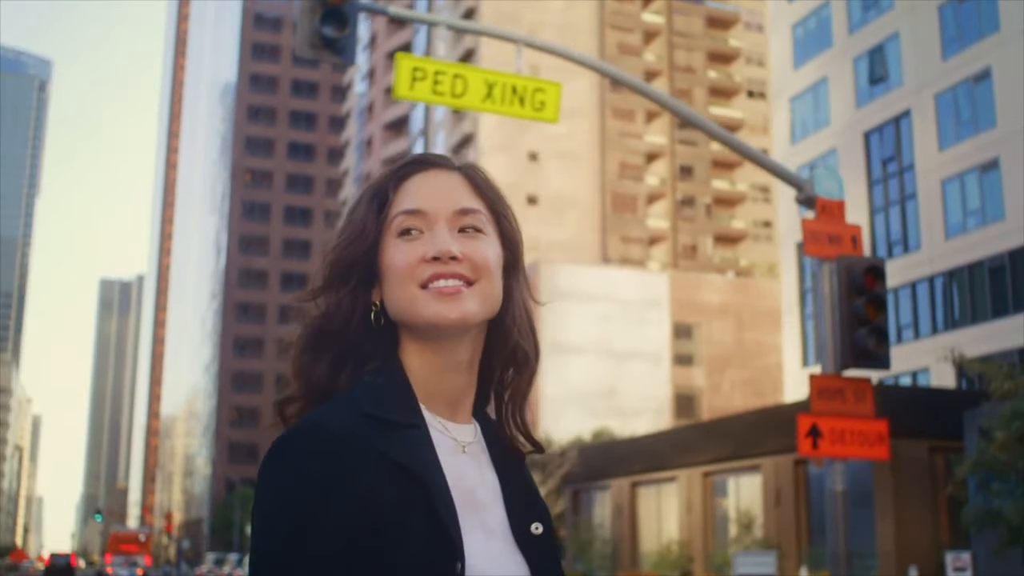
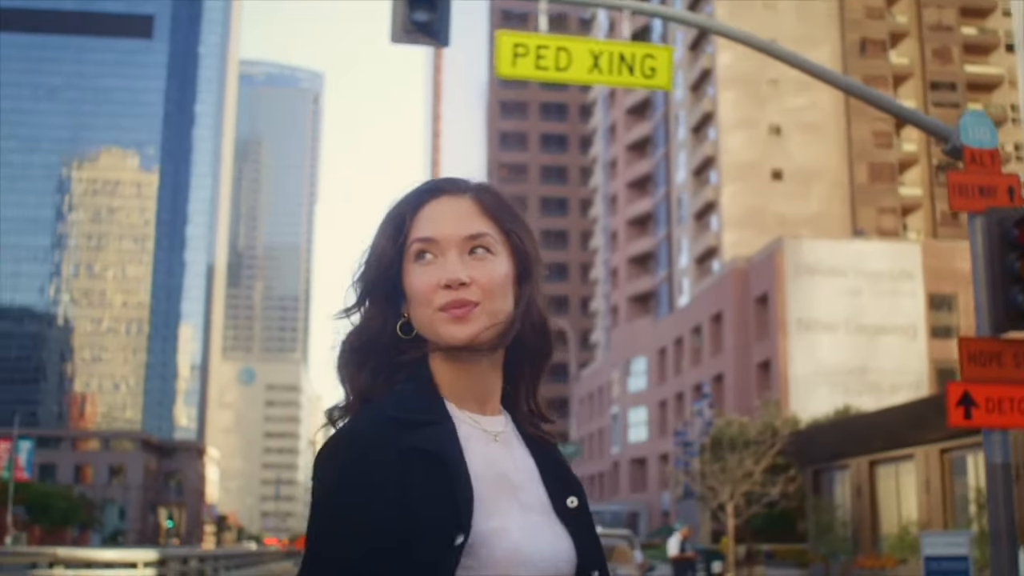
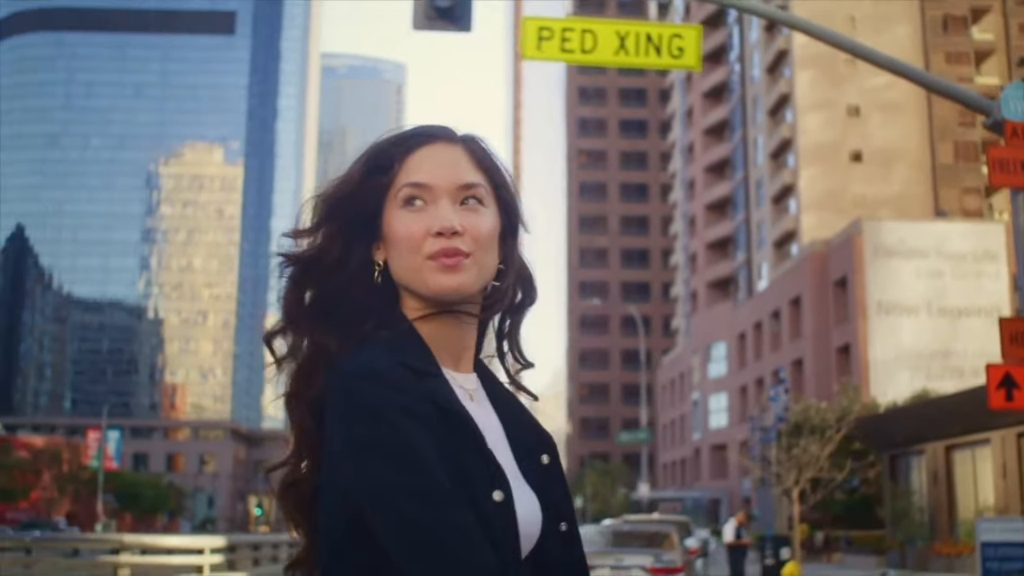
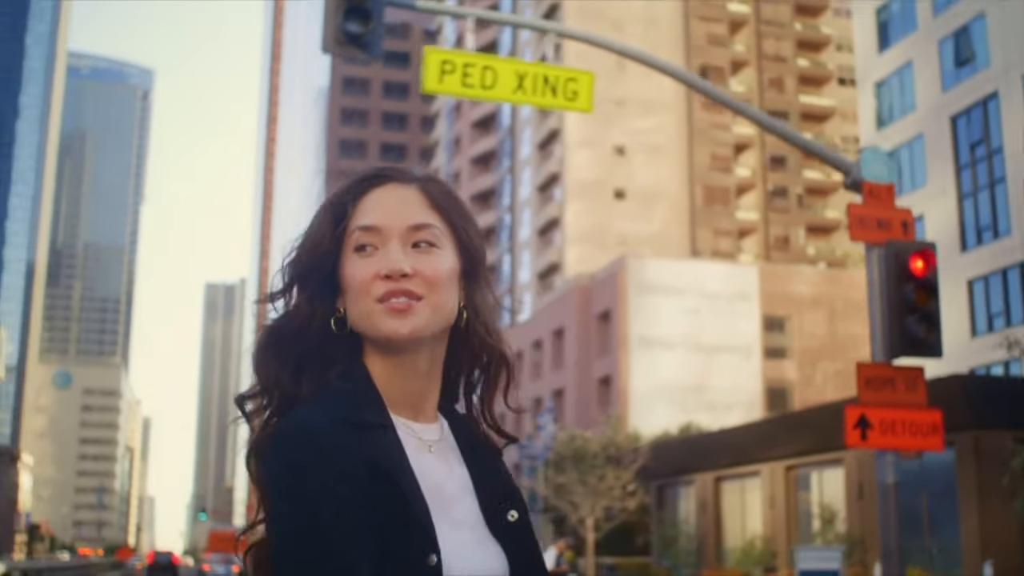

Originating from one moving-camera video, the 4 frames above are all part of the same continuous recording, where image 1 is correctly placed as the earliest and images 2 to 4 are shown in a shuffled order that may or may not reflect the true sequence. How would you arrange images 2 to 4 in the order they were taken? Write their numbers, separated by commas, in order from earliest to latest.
4, 2, 3
